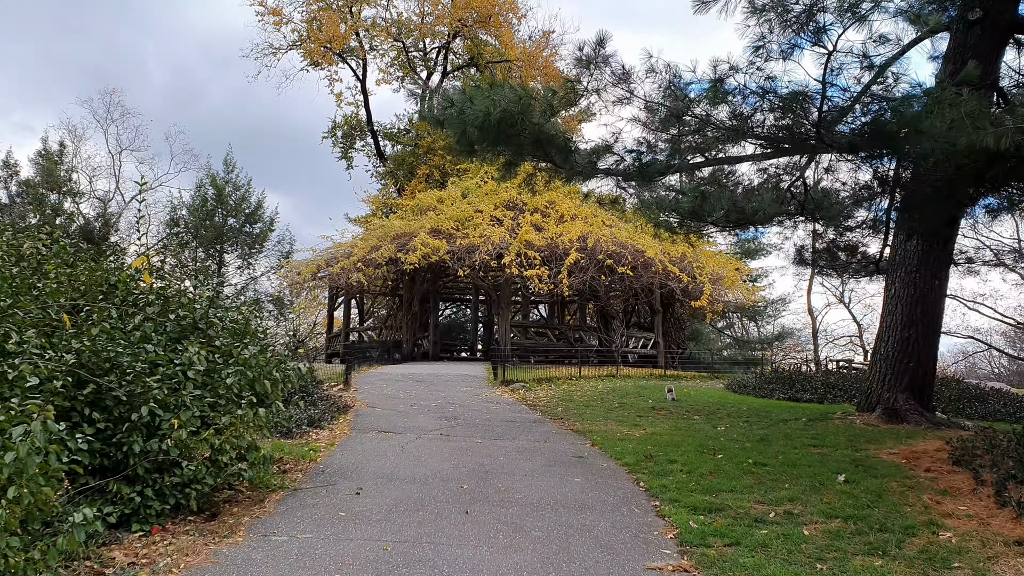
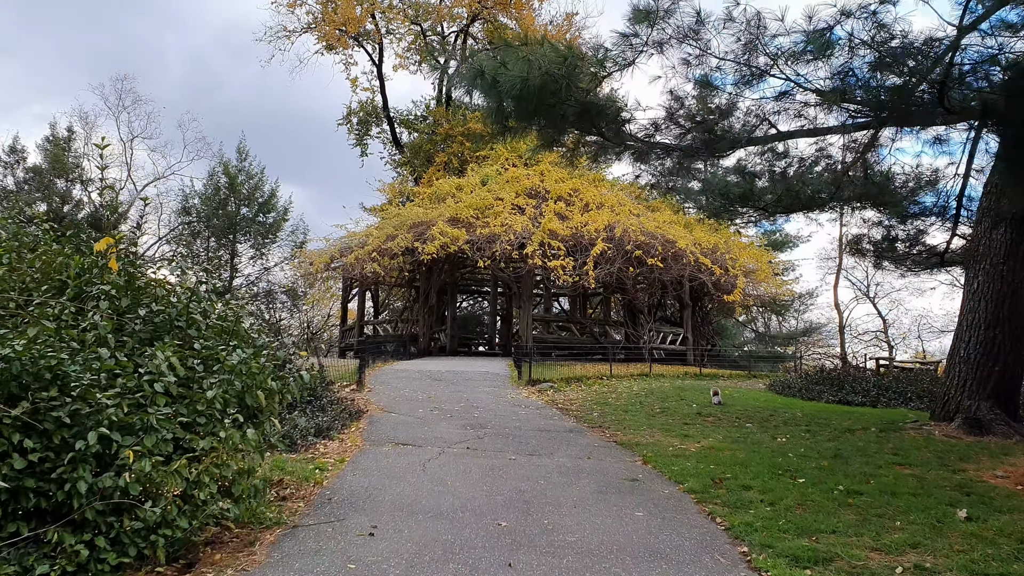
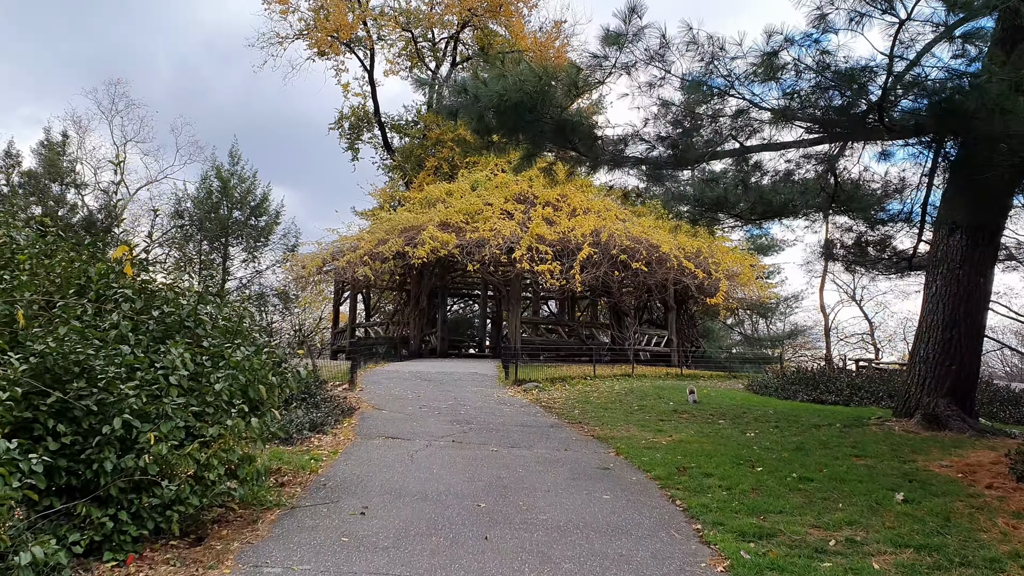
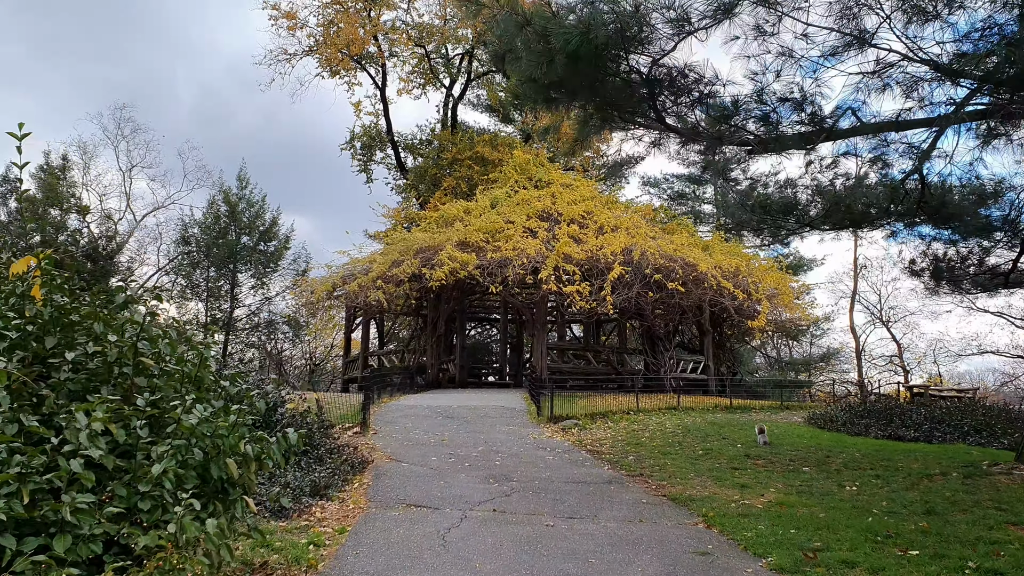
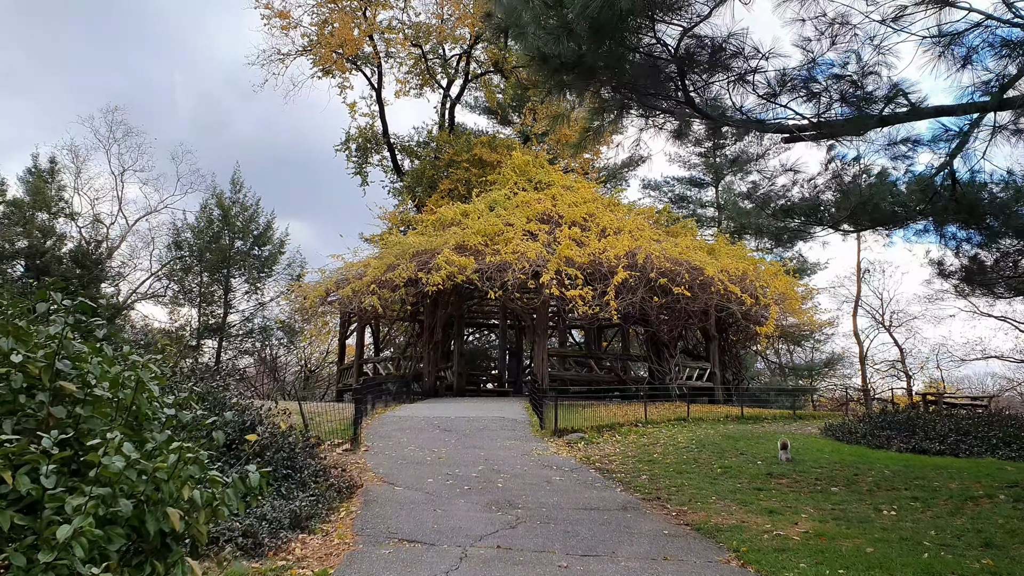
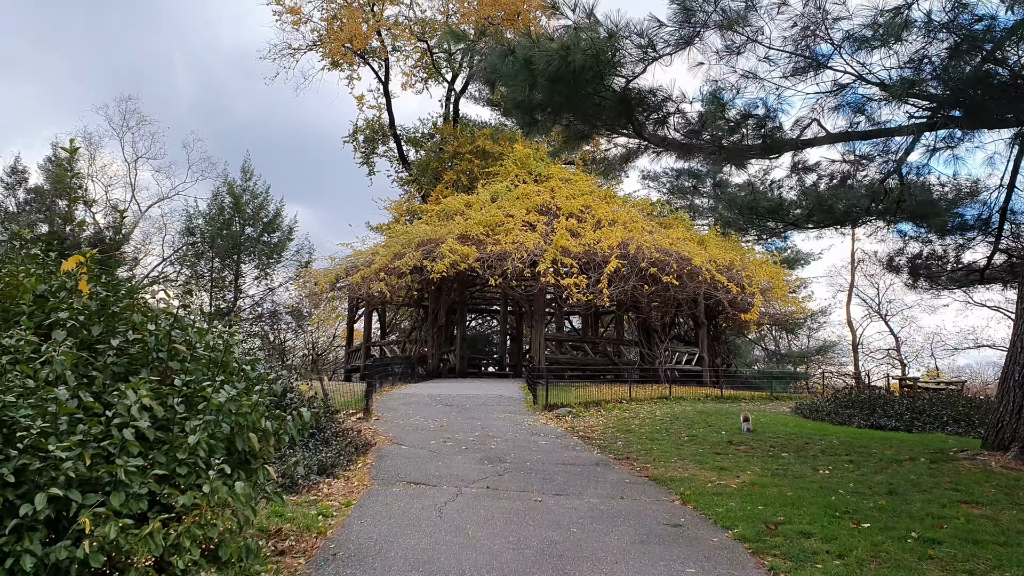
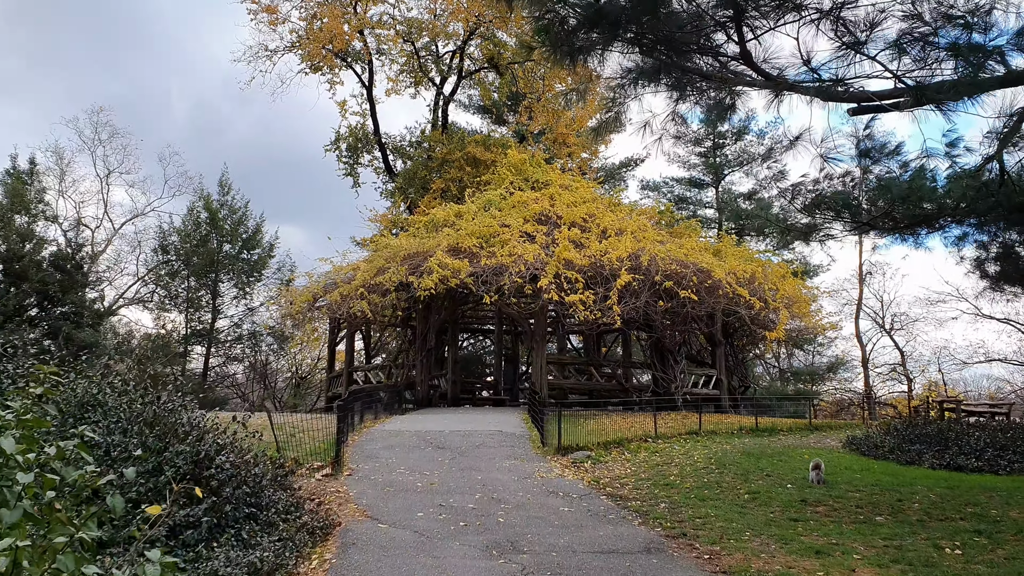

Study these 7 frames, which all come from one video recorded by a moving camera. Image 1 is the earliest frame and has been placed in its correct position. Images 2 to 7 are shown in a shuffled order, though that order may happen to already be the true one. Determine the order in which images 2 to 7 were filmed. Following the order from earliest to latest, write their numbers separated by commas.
3, 2, 6, 4, 5, 7
